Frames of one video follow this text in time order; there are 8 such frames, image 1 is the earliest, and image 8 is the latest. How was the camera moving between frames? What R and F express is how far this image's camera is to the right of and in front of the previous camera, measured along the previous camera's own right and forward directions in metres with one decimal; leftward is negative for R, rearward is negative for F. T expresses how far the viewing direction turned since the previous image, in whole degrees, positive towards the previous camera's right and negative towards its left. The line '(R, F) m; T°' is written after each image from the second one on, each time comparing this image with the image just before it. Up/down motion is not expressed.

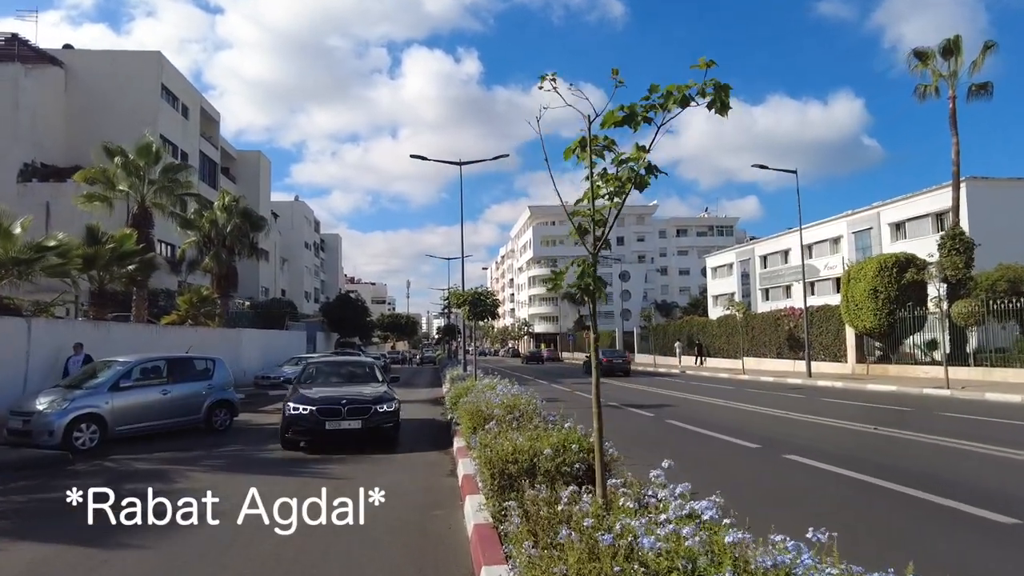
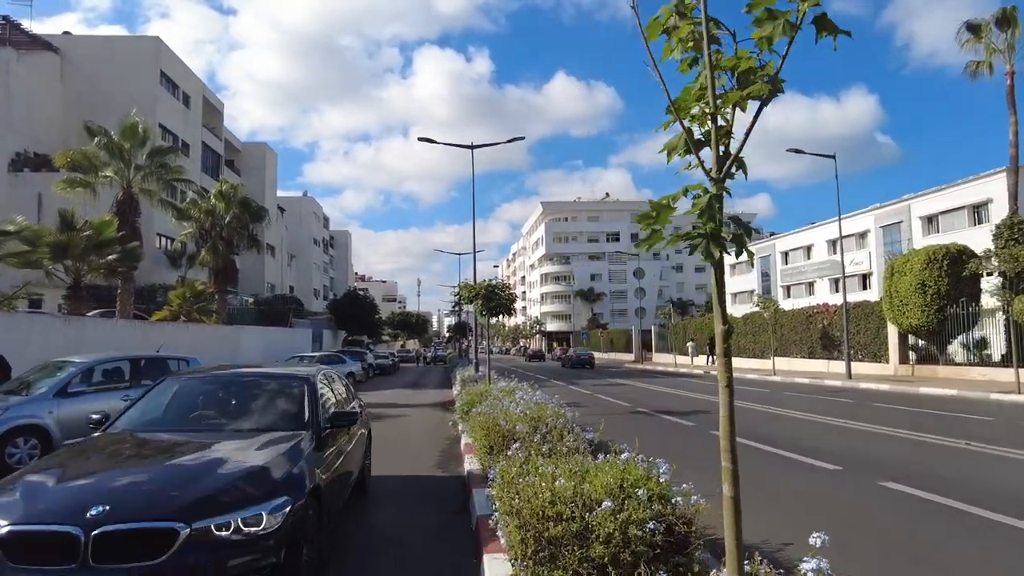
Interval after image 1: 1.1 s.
(-0.2, +1.9) m; -1°
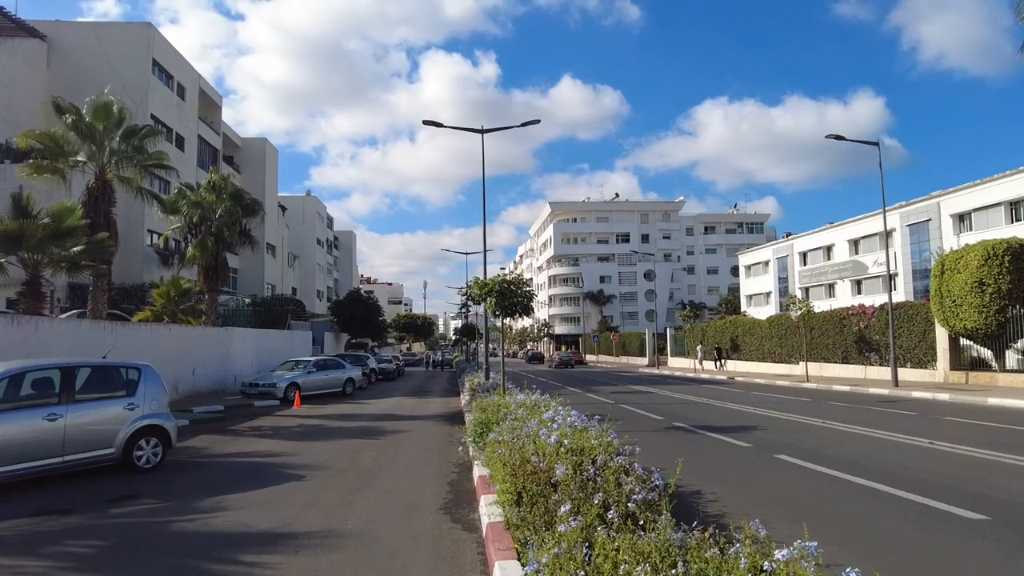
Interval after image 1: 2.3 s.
(-0.3, +2.2) m; -1°
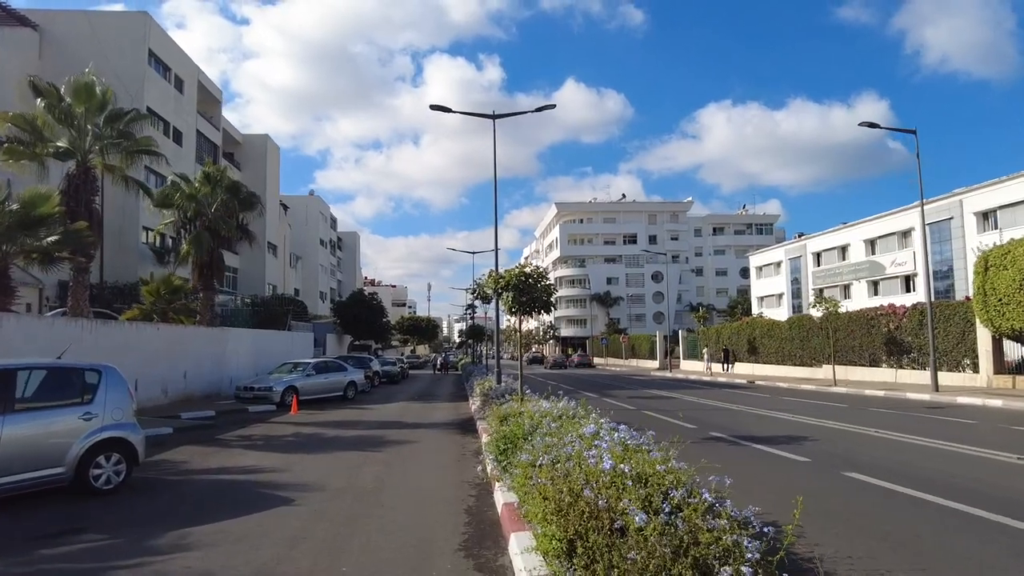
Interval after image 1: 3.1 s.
(-0.3, +1.5) m; 0°
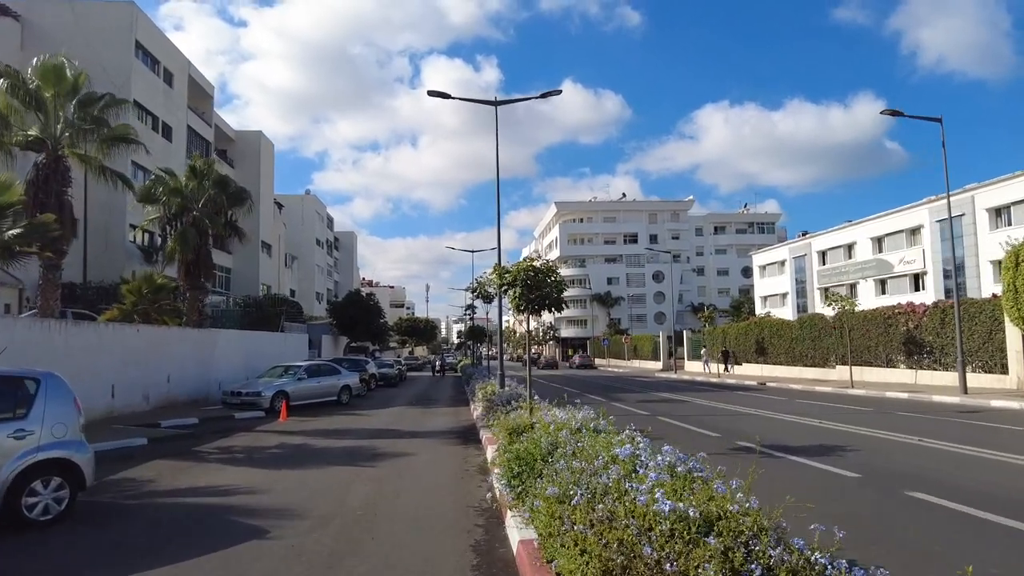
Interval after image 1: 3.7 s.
(-0.2, +1.2) m; 0°
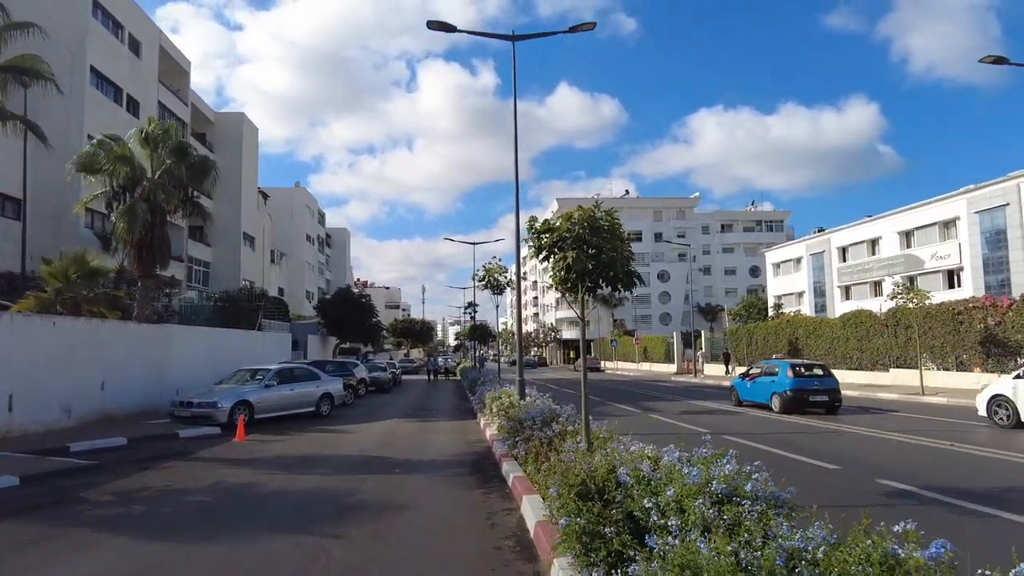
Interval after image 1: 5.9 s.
(-0.6, +4.0) m; 0°
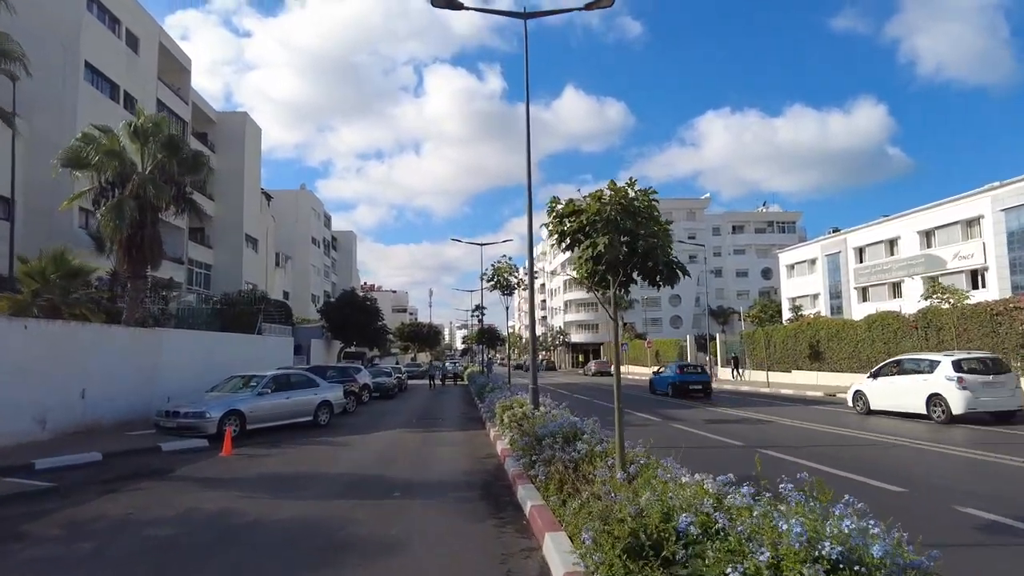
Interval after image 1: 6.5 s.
(-0.1, +1.3) m; -1°
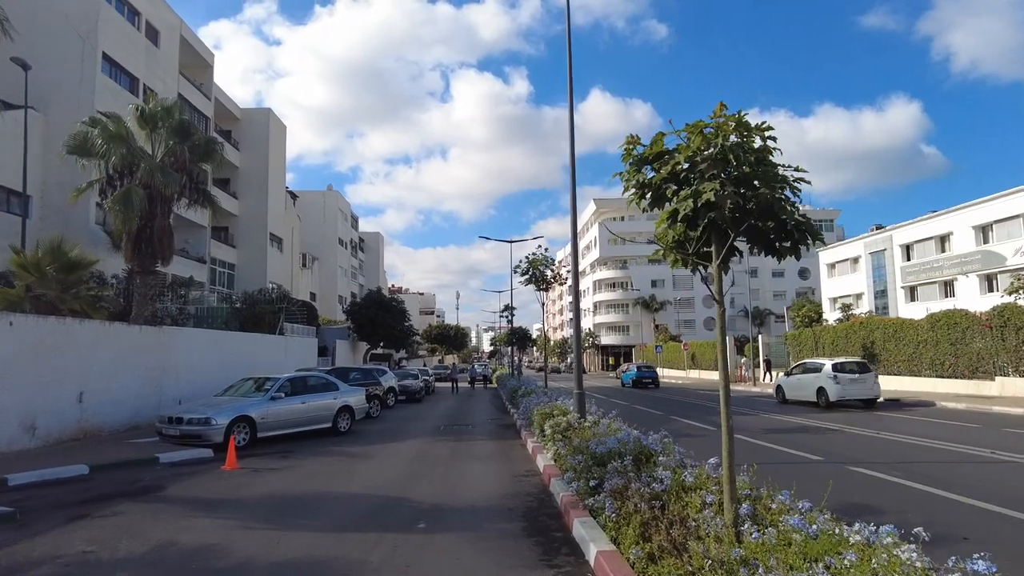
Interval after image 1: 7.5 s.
(-0.3, +1.7) m; -2°
